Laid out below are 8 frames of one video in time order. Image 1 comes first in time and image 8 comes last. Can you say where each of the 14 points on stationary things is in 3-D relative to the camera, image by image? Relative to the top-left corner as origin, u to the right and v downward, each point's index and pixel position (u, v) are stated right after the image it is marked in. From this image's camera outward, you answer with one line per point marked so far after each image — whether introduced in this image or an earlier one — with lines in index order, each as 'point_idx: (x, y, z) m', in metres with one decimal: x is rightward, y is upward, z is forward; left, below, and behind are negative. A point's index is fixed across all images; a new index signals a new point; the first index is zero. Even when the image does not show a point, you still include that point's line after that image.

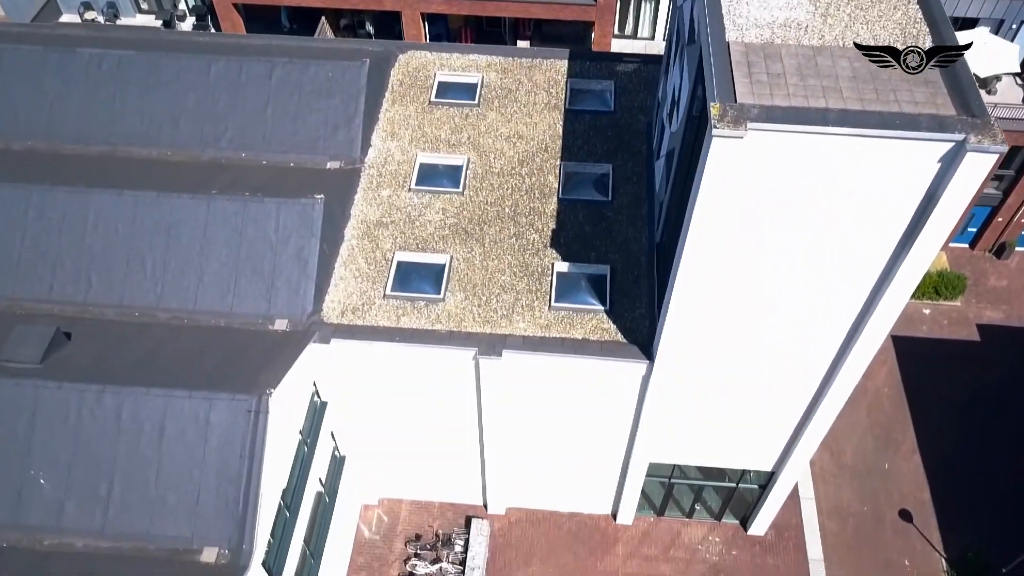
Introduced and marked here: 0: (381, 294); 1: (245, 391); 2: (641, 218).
0: (-2.6, -0.1, +16.2) m
1: (-4.4, -1.7, +13.5) m
2: (+2.7, +1.5, +17.3) m
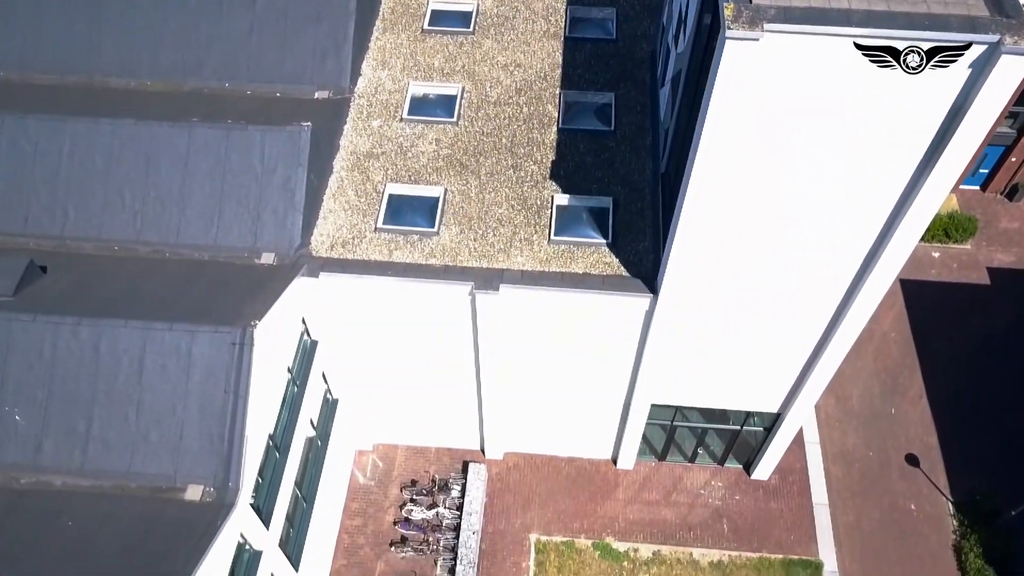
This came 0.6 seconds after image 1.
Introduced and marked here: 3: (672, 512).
0: (-2.6, +1.1, +15.4) m
1: (-4.4, -0.6, +12.8) m
2: (+2.7, +2.8, +16.5) m
3: (+3.8, -5.3, +19.5) m
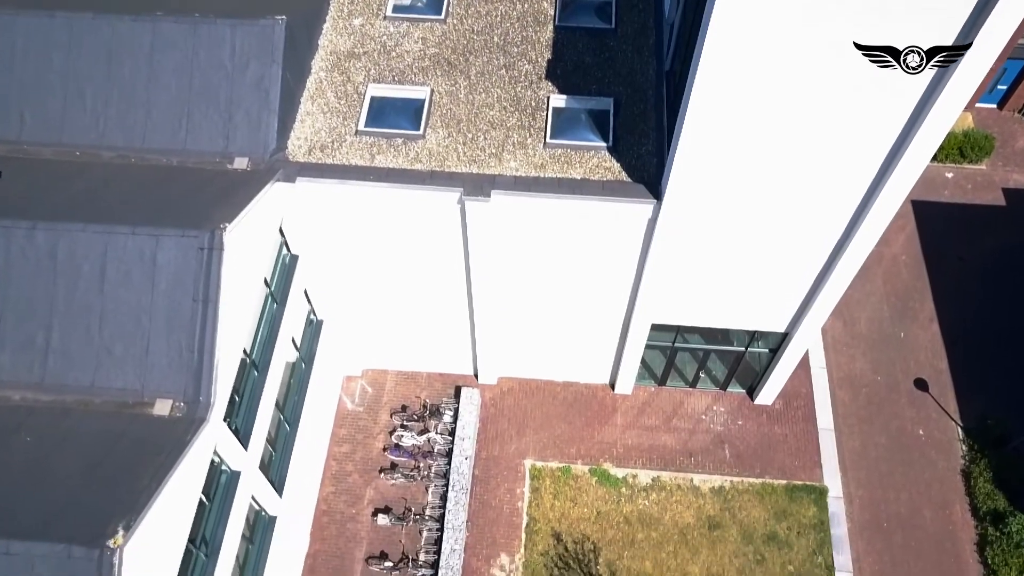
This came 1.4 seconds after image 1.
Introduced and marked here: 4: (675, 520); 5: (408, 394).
0: (-2.8, +2.7, +14.3) m
1: (-4.6, +0.9, +11.8) m
2: (+2.5, +4.5, +15.3) m
3: (+3.7, -3.4, +18.8) m
4: (+3.5, -5.0, +17.7) m
5: (-2.5, -2.5, +19.2) m
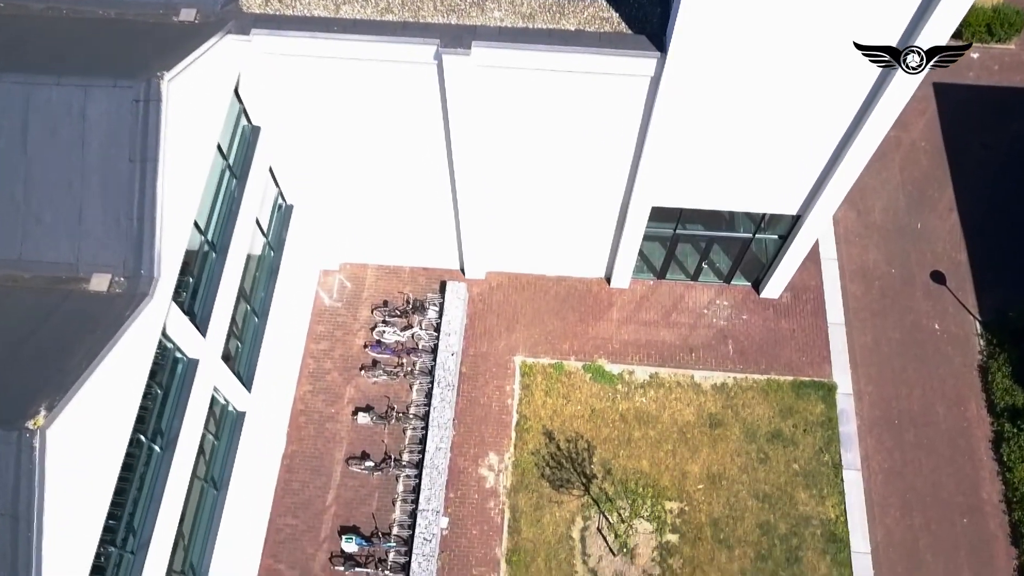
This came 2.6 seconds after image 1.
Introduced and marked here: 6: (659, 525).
0: (-3.0, +4.7, +12.6) m
1: (-4.8, +2.6, +10.3) m
2: (+2.3, +6.6, +13.4) m
3: (+3.4, -1.0, +17.6) m
4: (+3.3, -2.6, +16.7) m
5: (-2.7, 0.0, +18.0) m
6: (+2.8, -4.5, +15.7) m
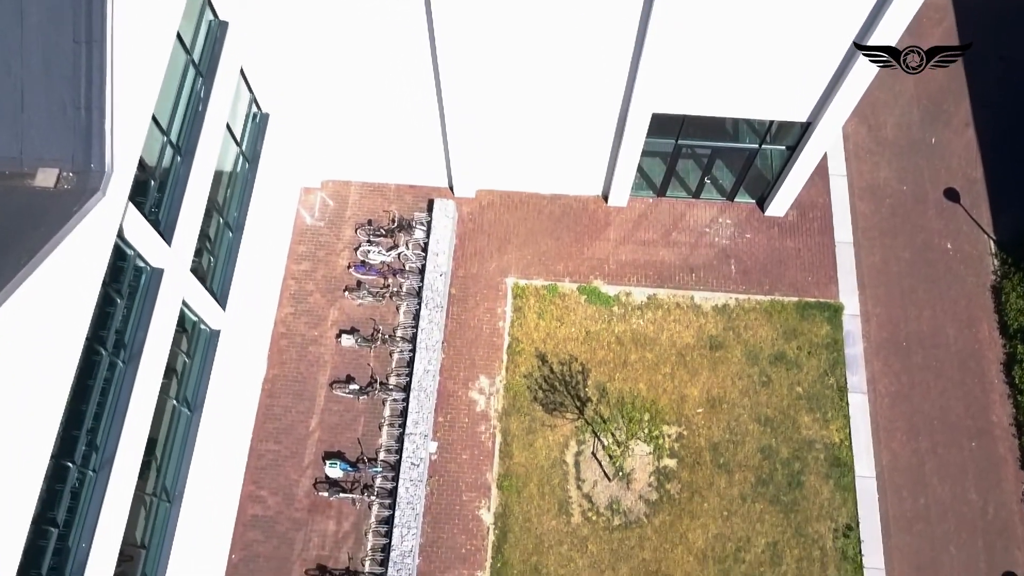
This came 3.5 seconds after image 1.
0: (-3.2, +6.1, +11.4) m
1: (-4.9, +3.8, +9.2) m
2: (+2.1, +8.0, +12.1) m
3: (+3.3, +0.7, +16.8) m
4: (+3.1, -1.0, +15.9) m
5: (-2.9, +1.7, +17.1) m
6: (+2.7, -3.0, +15.1) m
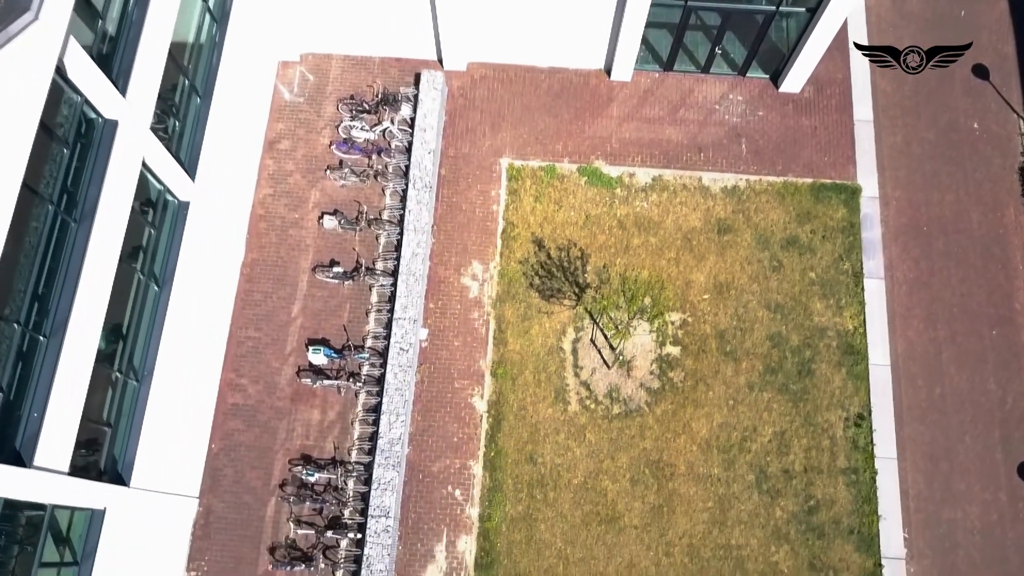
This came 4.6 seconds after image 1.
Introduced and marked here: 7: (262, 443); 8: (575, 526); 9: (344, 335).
0: (-3.3, +7.8, +9.8) m
1: (-5.0, +5.4, +7.8) m
2: (+2.0, +9.8, +10.4) m
3: (+3.2, +3.0, +15.6) m
4: (+3.0, +1.2, +14.9) m
5: (-3.0, +3.9, +15.8) m
6: (+2.6, -0.8, +14.3) m
7: (-4.2, -2.6, +13.7) m
8: (+1.0, -3.9, +13.4) m
9: (-2.9, -0.8, +14.2) m
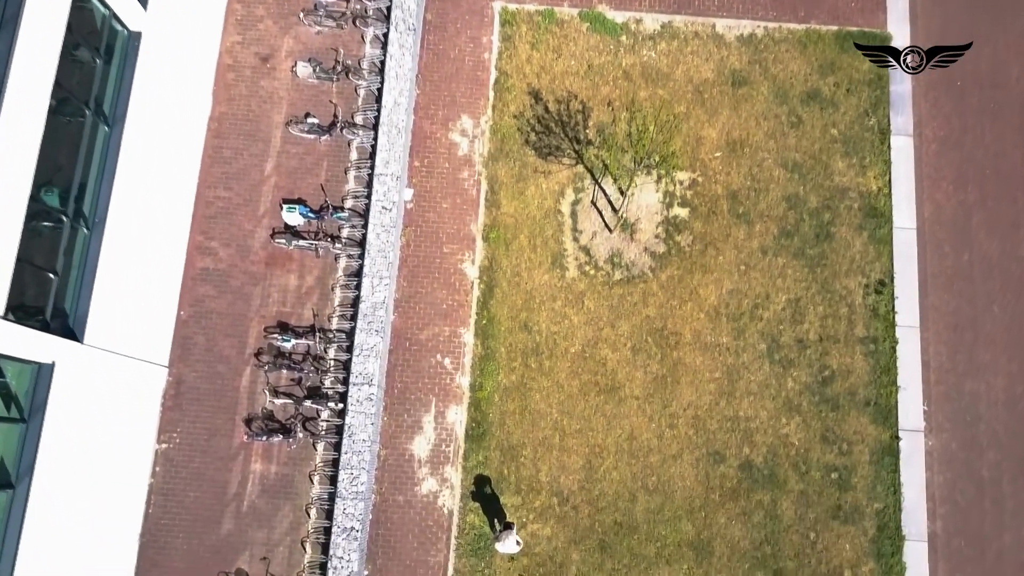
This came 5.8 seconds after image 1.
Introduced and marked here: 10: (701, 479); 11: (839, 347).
0: (-3.4, +9.7, +7.8) m
1: (-5.1, +7.1, +6.0) m
2: (+1.9, +11.7, +8.2) m
3: (+3.1, +5.4, +14.1) m
4: (+2.9, +3.5, +13.6) m
5: (-3.1, +6.4, +14.2) m
6: (+2.5, +1.5, +13.1) m
7: (-4.3, -0.3, +12.7) m
8: (+0.9, -1.7, +12.5) m
9: (-3.0, +1.5, +13.0) m
10: (+2.8, -2.9, +12.3) m
11: (+5.1, -0.9, +12.7) m
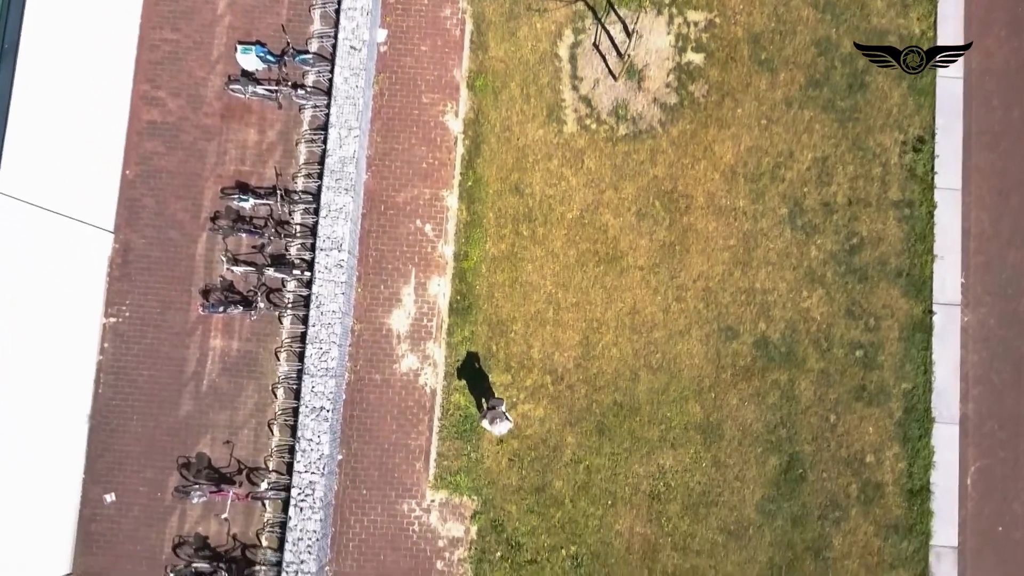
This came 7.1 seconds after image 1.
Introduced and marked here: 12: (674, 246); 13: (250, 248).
0: (-3.5, +11.1, +5.3) m
1: (-5.3, +8.3, +3.8) m
2: (+1.8, +13.2, +5.5) m
3: (+2.9, +7.5, +12.0) m
4: (+2.8, +5.6, +11.7) m
5: (-3.2, +8.5, +12.0) m
6: (+2.3, +3.5, +11.4) m
7: (-4.4, +1.6, +11.2) m
8: (+0.8, +0.3, +11.1) m
9: (-3.2, +3.5, +11.3) m
10: (+2.7, -0.9, +11.1) m
11: (+4.9, +1.1, +11.3) m
12: (+2.2, +0.6, +11.2) m
13: (-3.5, +0.5, +11.1) m
